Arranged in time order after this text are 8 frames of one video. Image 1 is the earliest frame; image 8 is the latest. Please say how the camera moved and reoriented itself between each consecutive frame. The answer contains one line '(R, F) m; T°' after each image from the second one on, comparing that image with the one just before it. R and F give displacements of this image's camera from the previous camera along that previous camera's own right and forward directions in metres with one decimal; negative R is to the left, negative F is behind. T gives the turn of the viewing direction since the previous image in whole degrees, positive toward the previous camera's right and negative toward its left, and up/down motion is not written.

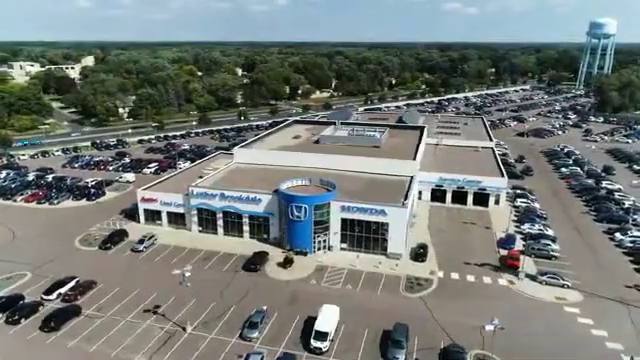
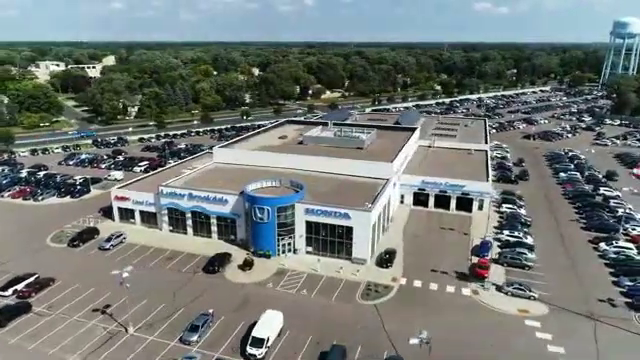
(+5.4, +1.1) m; -3°
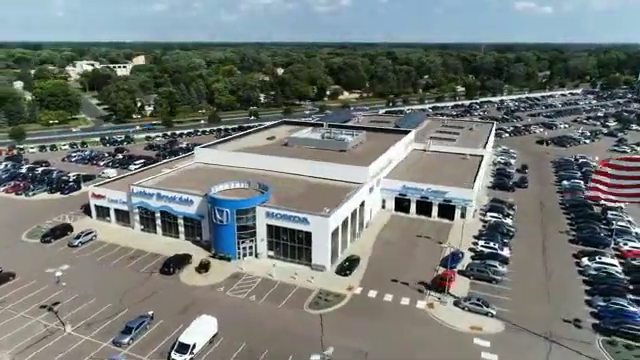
(+6.4, +1.3) m; -4°
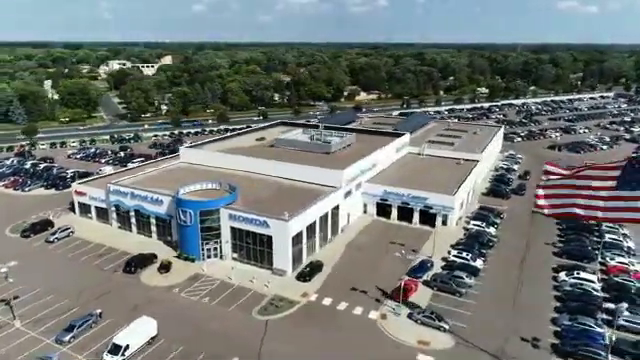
(+5.9, +1.0) m; -4°
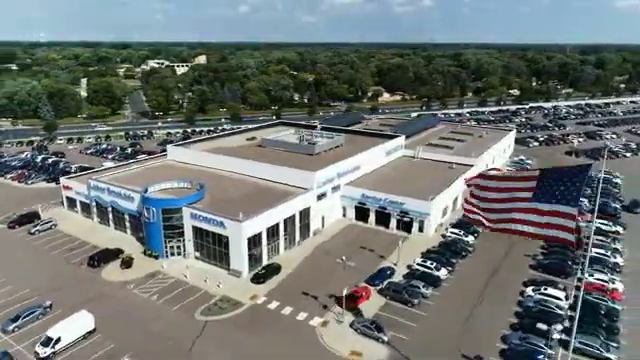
(+6.8, +1.0) m; -5°
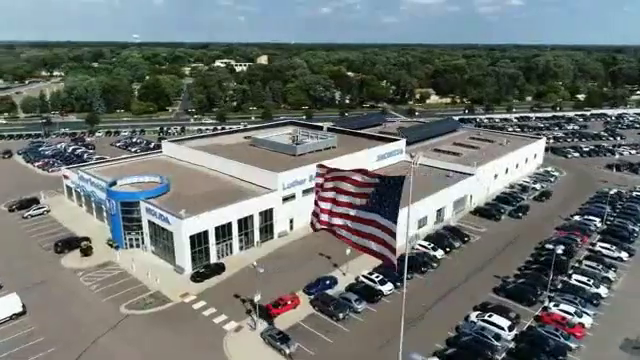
(+10.3, +2.2) m; -9°
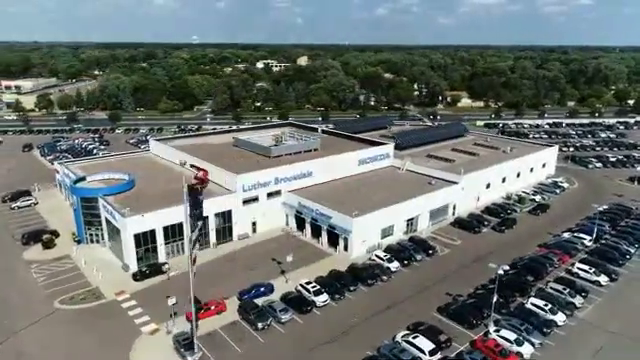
(+8.6, +1.8) m; -6°
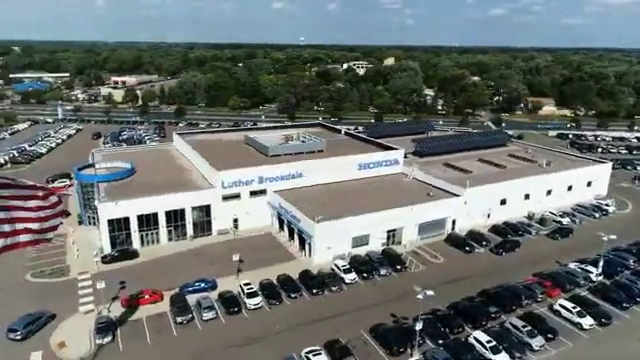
(+11.4, +2.4) m; -12°
